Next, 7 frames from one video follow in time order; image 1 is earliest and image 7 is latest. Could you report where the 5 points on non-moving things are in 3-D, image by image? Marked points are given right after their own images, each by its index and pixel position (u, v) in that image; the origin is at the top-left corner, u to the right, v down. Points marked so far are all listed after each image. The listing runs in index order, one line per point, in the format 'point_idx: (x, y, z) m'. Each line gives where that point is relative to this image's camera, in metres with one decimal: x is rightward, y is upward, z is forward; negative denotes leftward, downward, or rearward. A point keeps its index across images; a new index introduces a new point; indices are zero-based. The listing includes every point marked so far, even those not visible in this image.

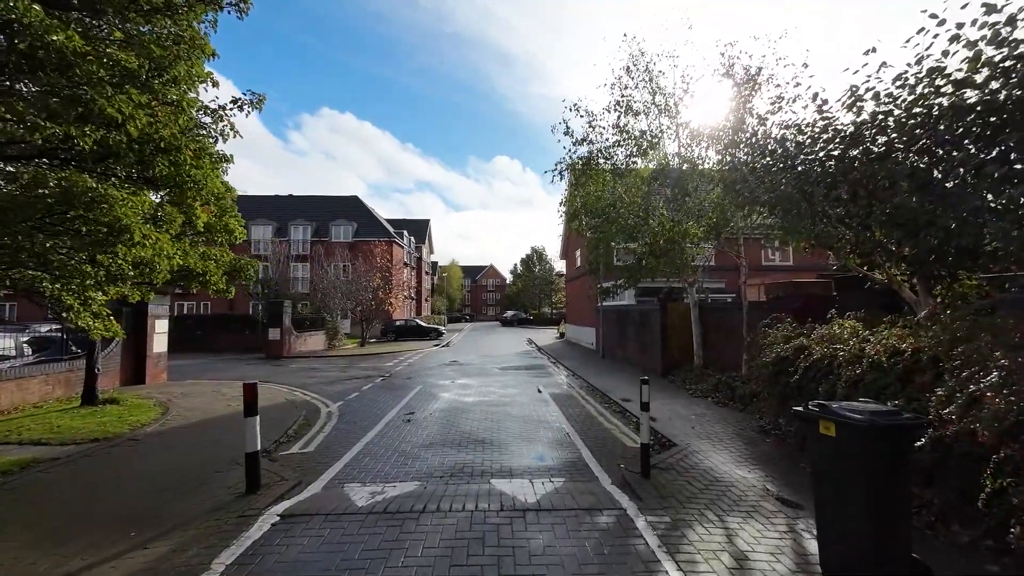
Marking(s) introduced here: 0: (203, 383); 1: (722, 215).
0: (-9.7, -3.0, +13.4) m
1: (+5.3, +1.8, +10.9) m
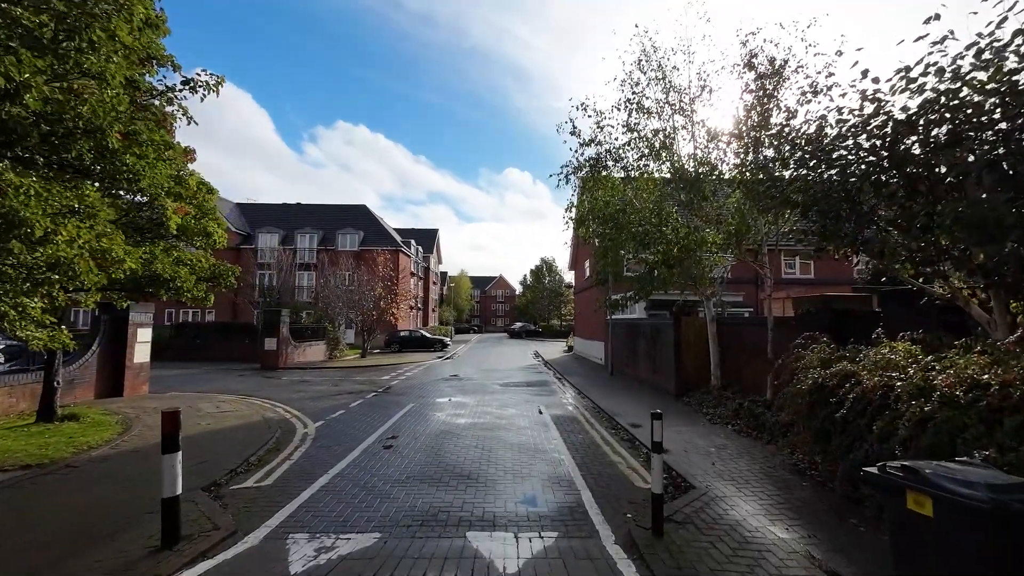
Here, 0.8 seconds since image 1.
0: (-9.7, -3.2, +12.6) m
1: (+5.3, +1.5, +9.9) m
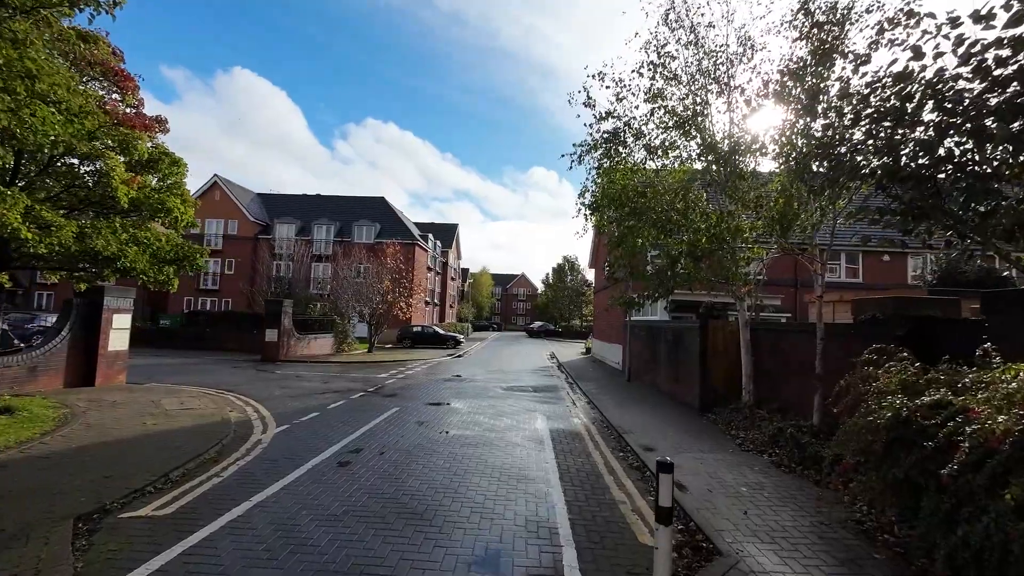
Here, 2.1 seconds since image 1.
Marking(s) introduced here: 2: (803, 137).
0: (-9.8, -2.8, +11.6) m
1: (+5.2, +1.5, +8.1) m
2: (+5.2, +2.7, +7.6) m
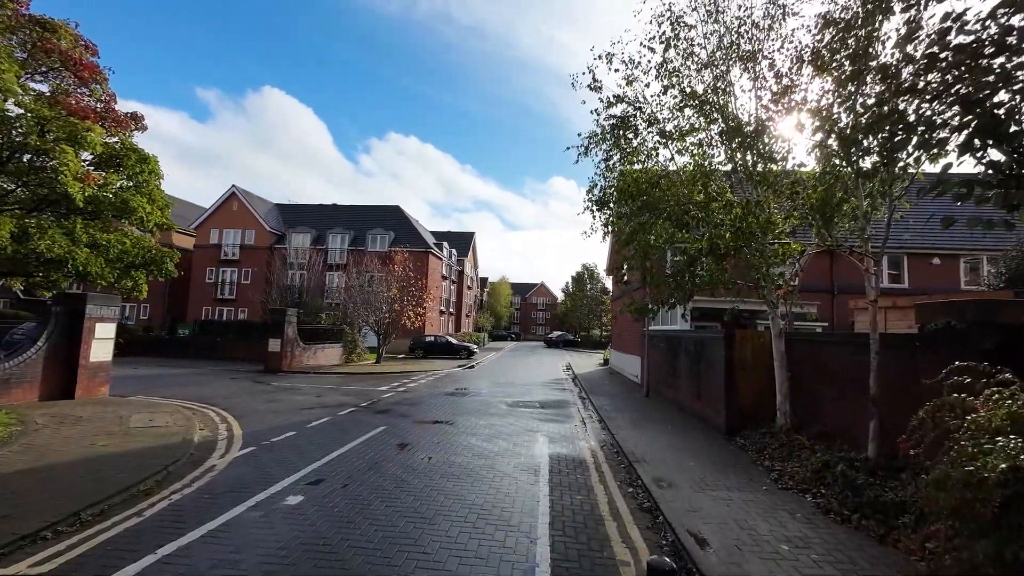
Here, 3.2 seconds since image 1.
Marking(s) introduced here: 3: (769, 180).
0: (-9.8, -3.0, +10.9) m
1: (+5.0, +1.5, +6.7) m
2: (+5.0, +2.7, +6.3) m
3: (+4.9, +2.1, +8.2) m
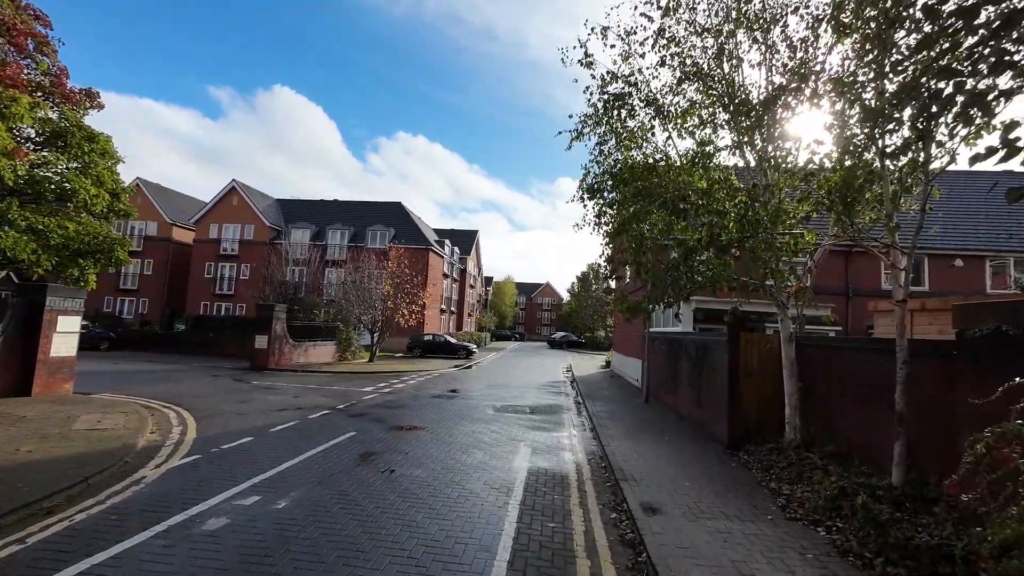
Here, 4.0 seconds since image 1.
0: (-10.2, -2.8, +10.2) m
1: (+4.6, +1.5, +5.8) m
2: (+4.6, +2.7, +5.4) m
3: (+4.5, +2.1, +7.3) m
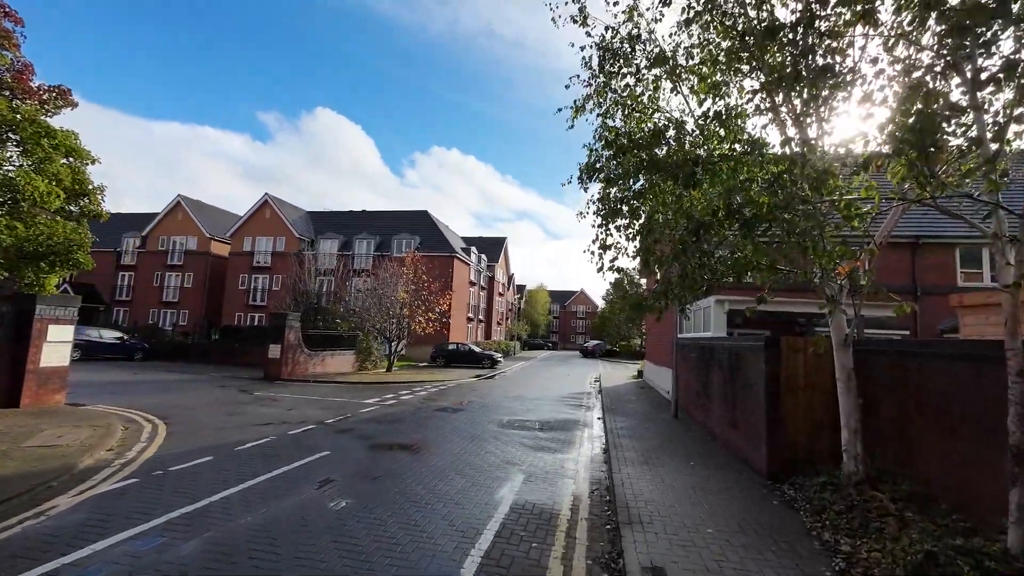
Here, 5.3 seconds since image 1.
0: (-10.2, -2.9, +9.8) m
1: (+4.1, +1.7, +4.2) m
2: (+4.0, +2.9, +3.8) m
3: (+4.1, +2.2, +5.7) m
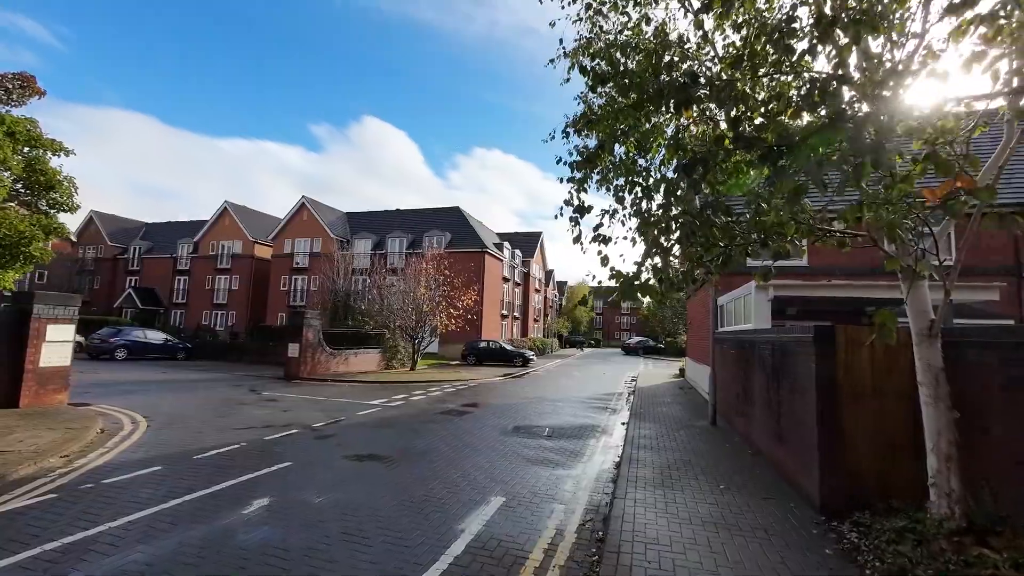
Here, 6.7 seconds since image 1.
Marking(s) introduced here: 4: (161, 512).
0: (-10.2, -2.9, +9.5) m
1: (+3.3, +2.0, +2.4) m
2: (+3.1, +3.2, +2.1) m
3: (+3.5, +2.6, +3.9) m
4: (-4.3, -2.7, +5.2) m
